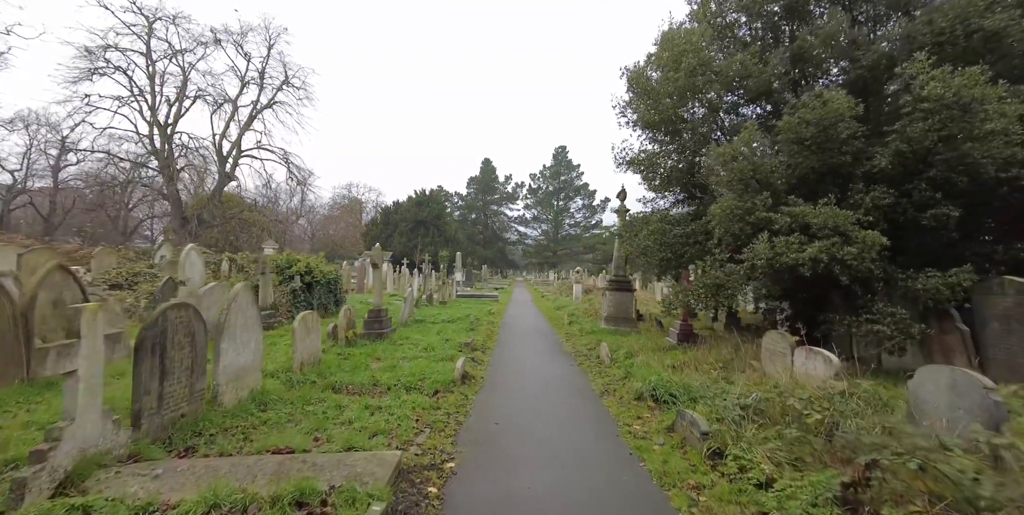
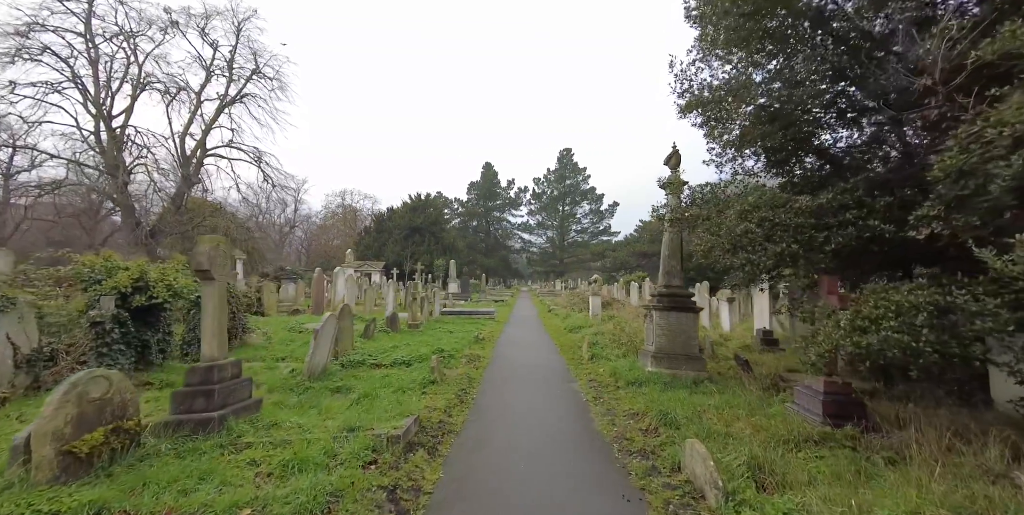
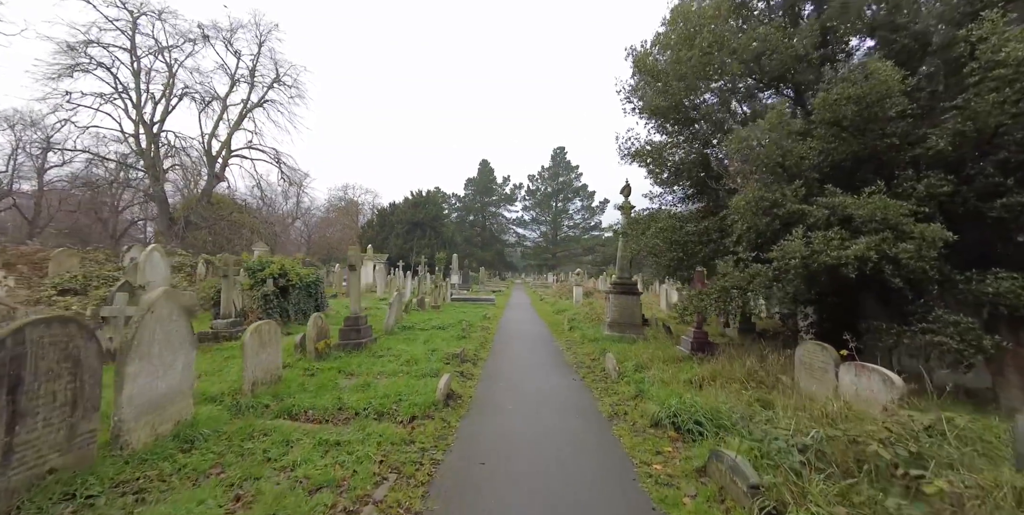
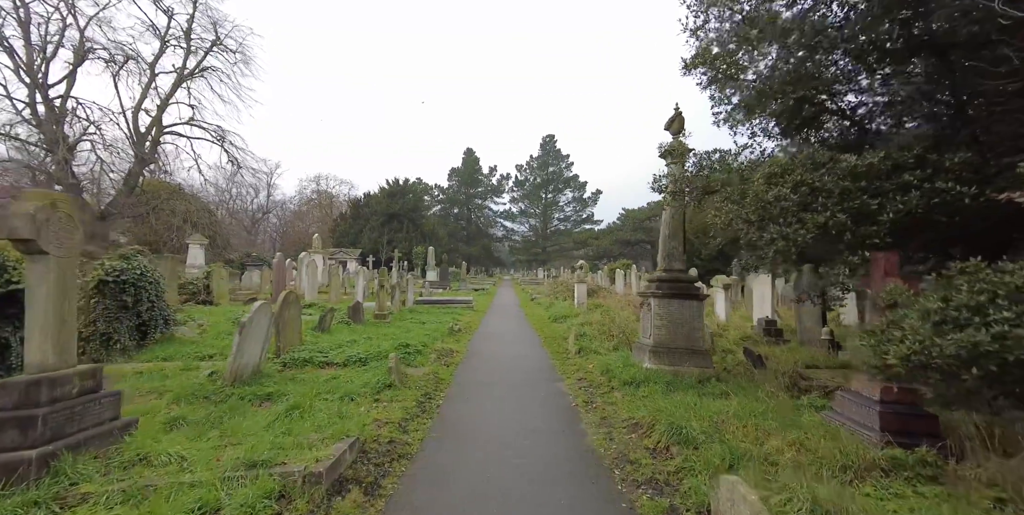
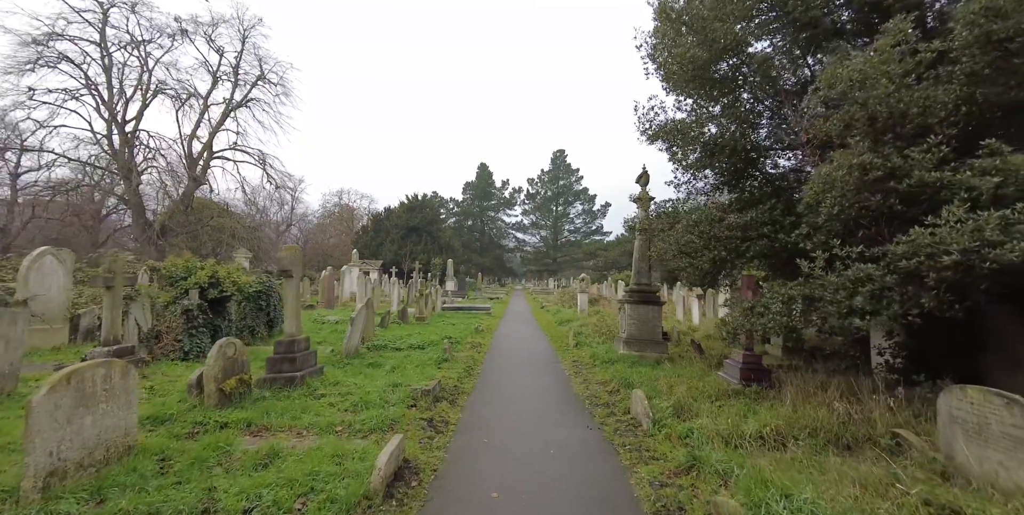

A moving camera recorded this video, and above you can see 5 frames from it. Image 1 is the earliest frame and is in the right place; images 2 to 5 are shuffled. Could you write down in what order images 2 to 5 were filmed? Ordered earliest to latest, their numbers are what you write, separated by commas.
3, 5, 2, 4
